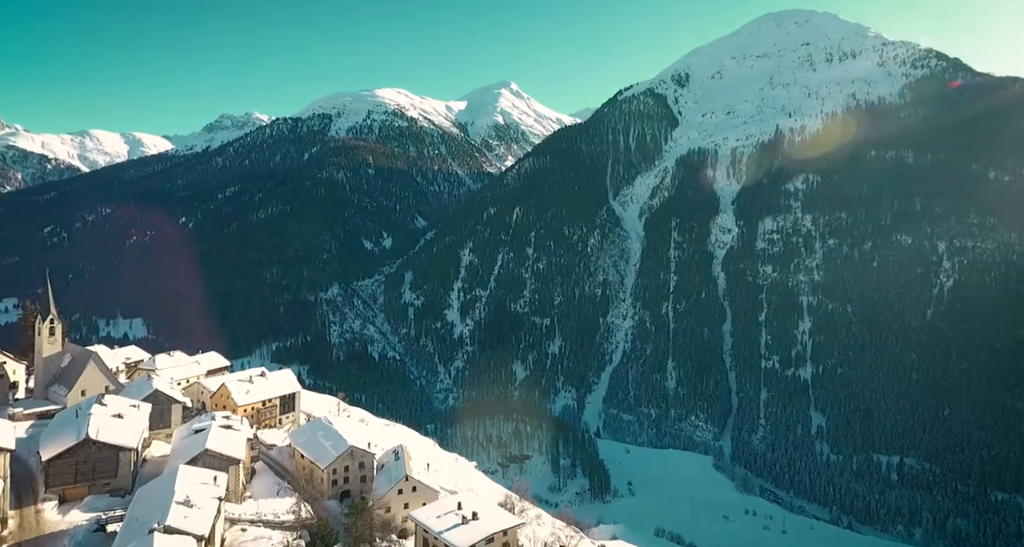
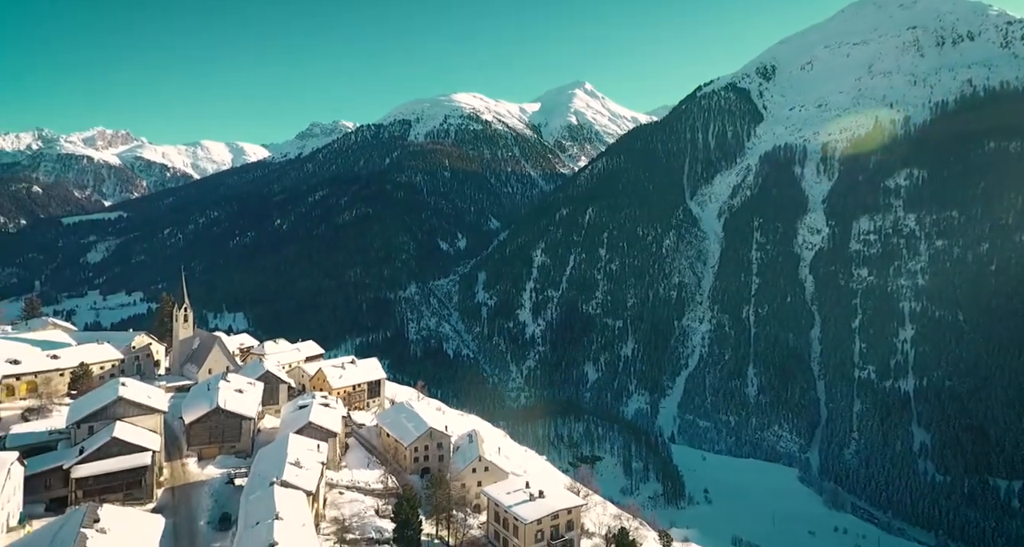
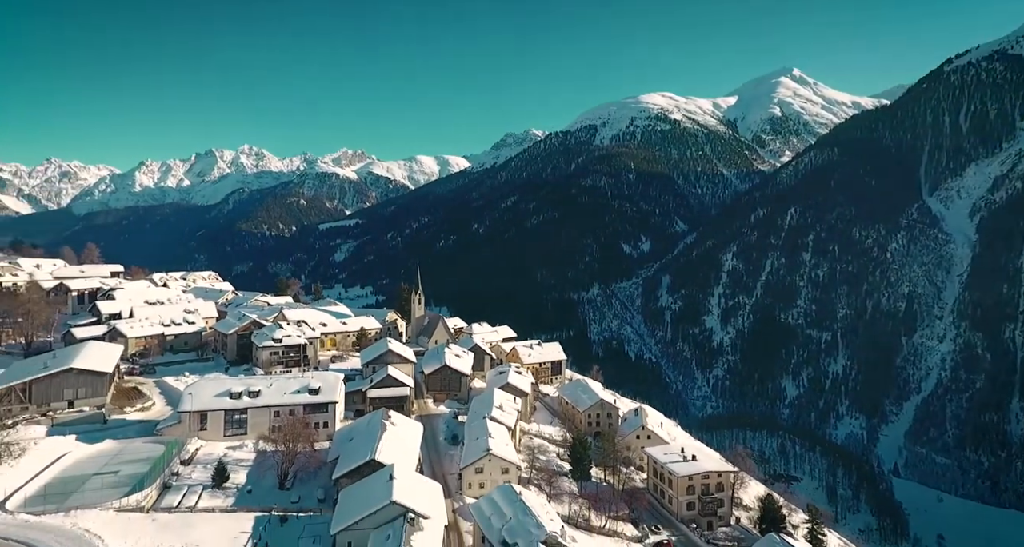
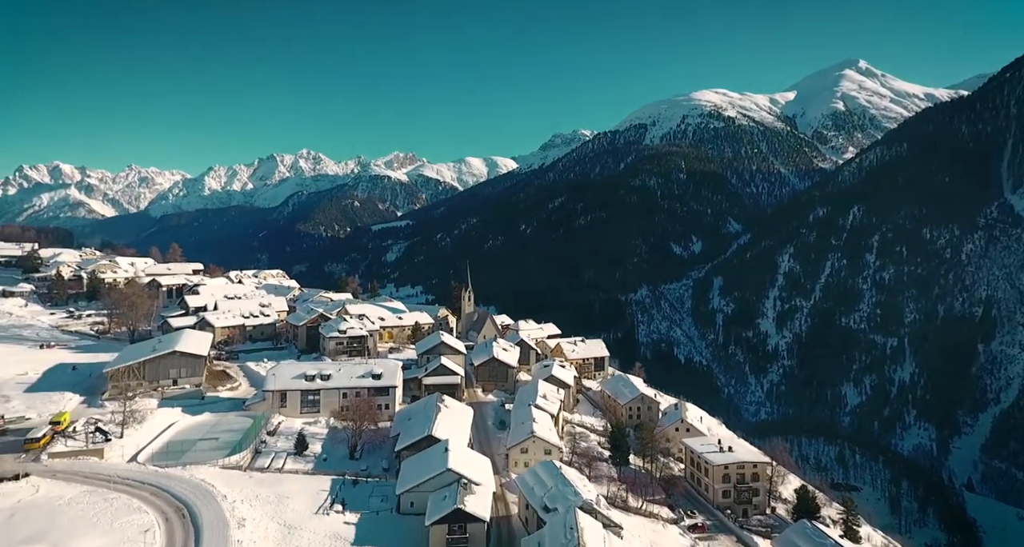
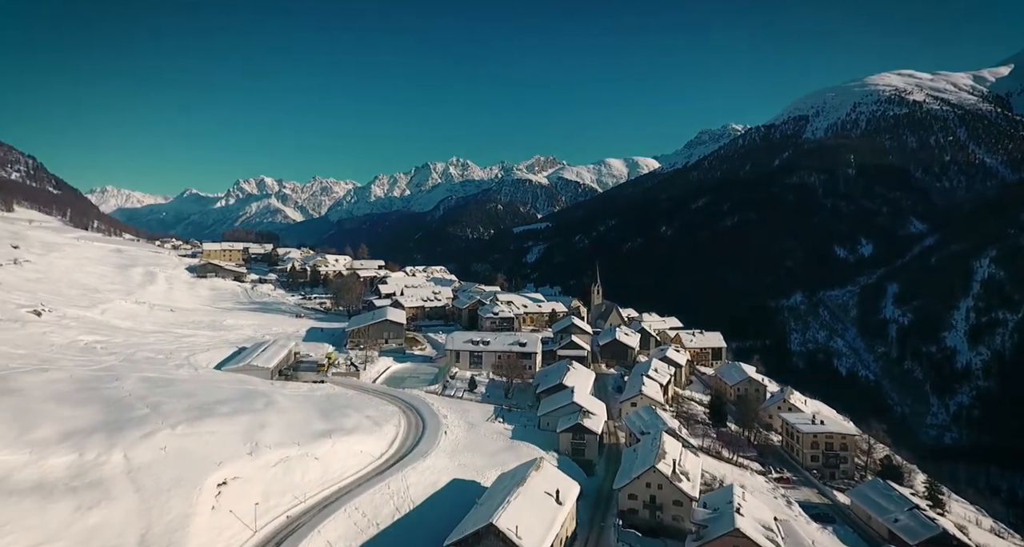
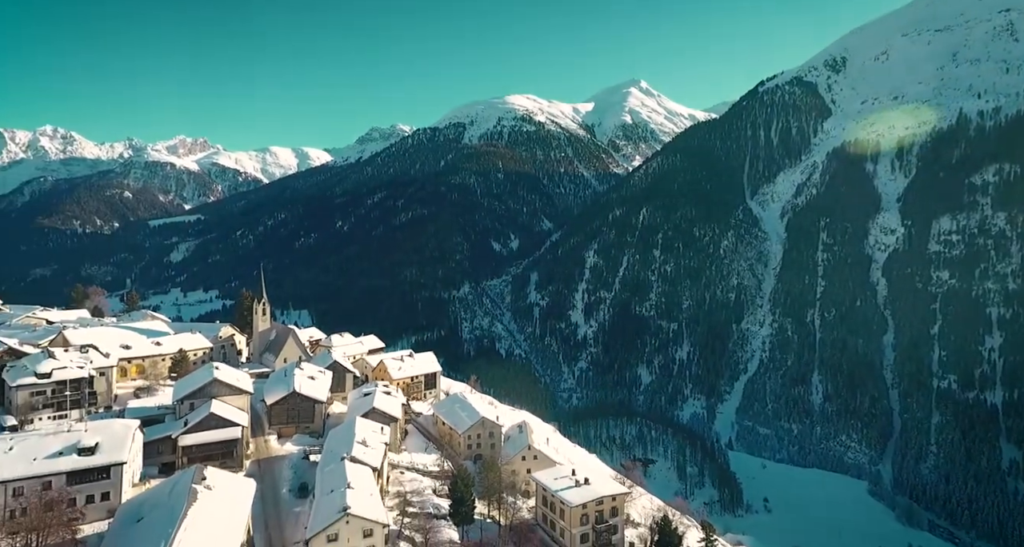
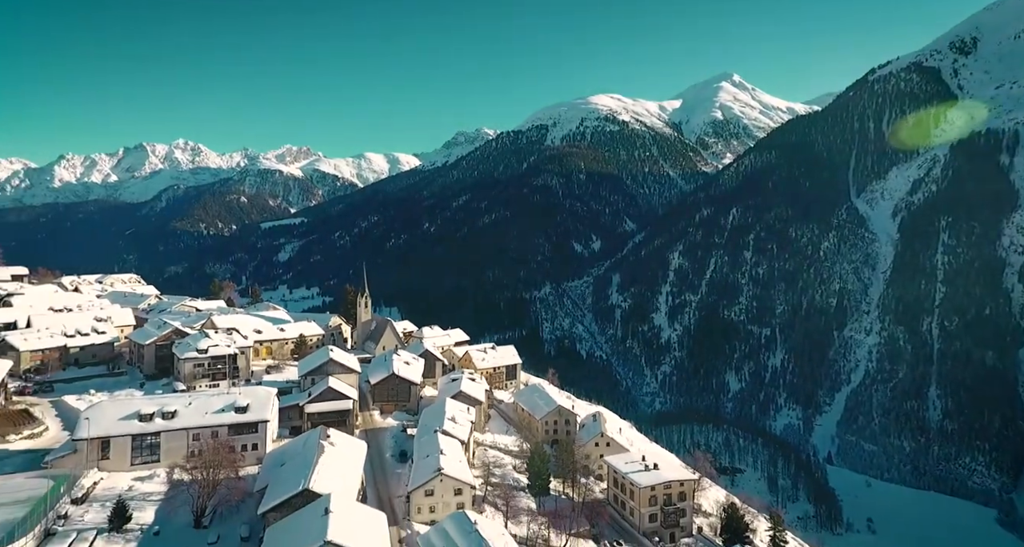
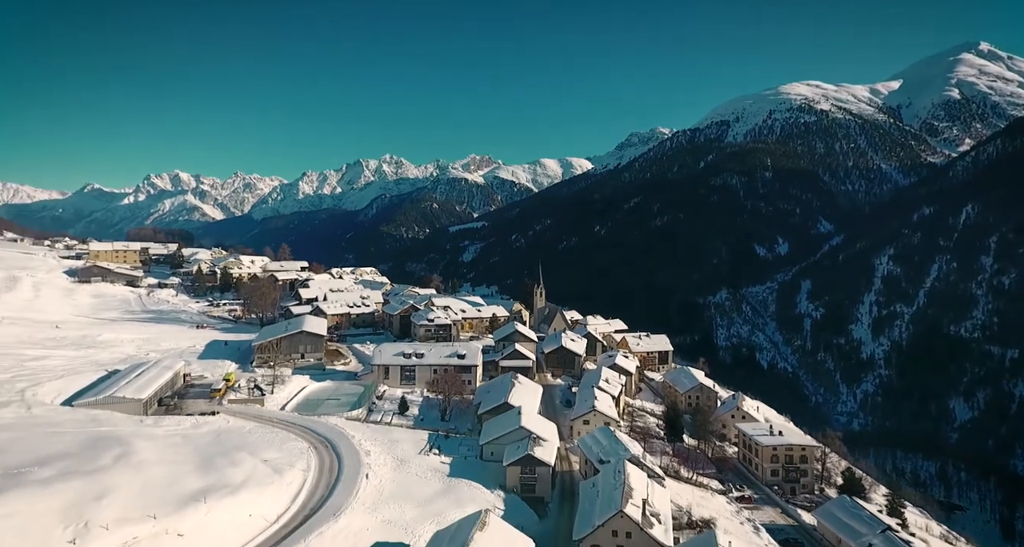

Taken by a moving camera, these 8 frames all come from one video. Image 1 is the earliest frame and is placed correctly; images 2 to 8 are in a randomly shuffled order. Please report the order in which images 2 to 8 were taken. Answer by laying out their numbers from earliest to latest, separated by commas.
2, 6, 7, 3, 4, 8, 5
